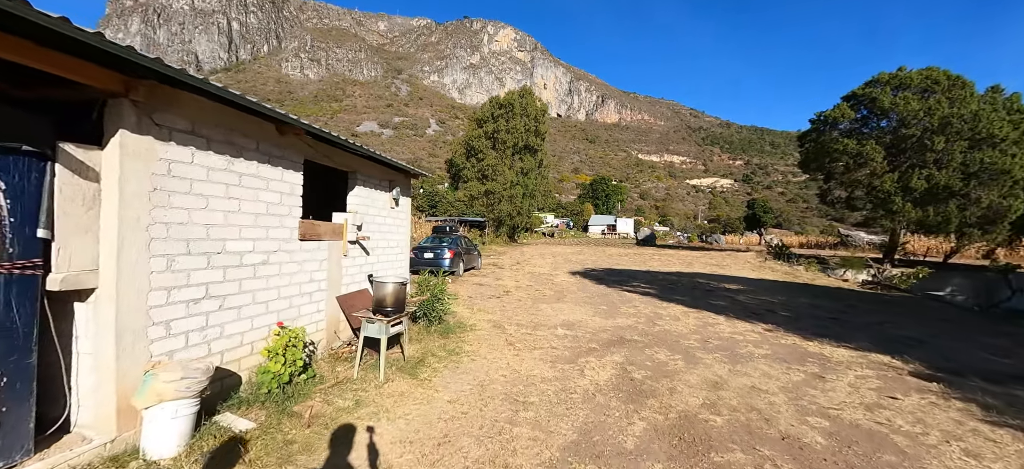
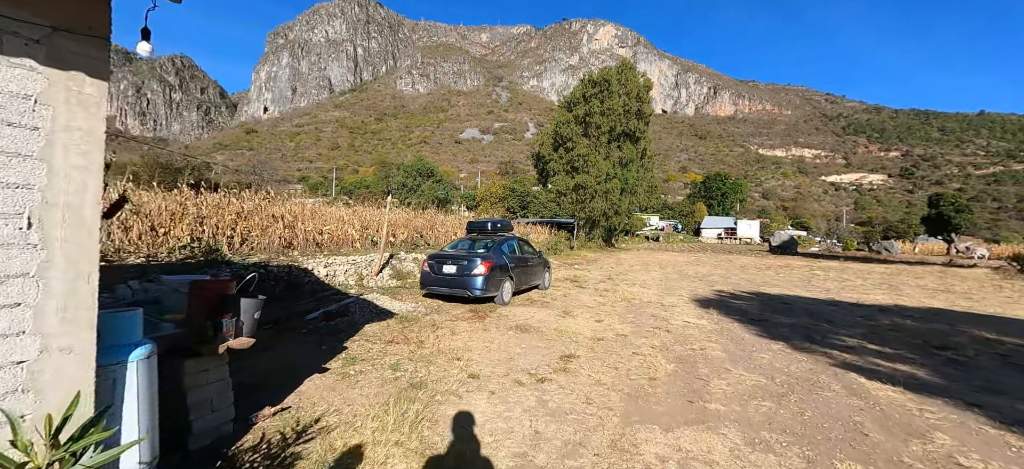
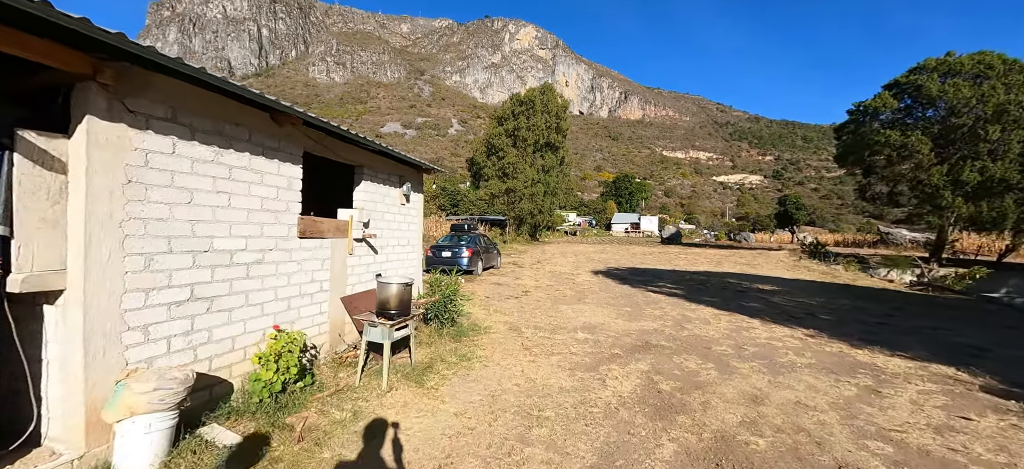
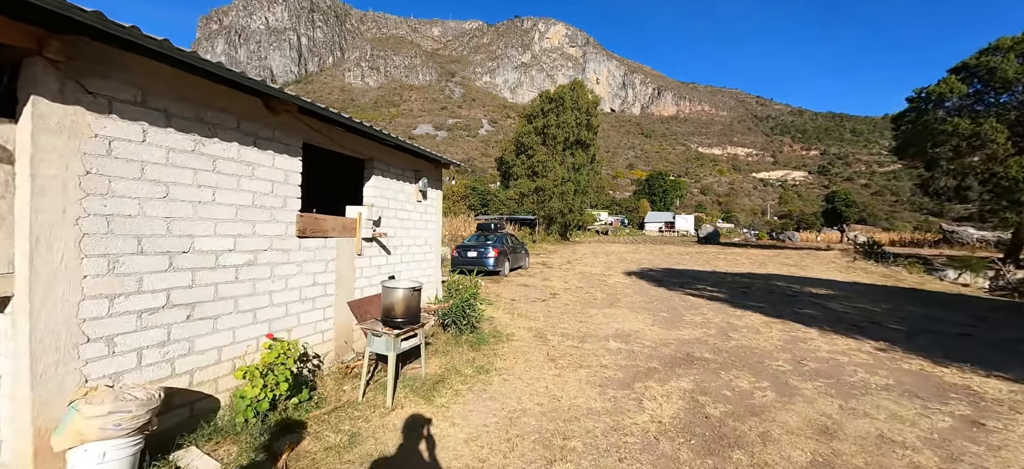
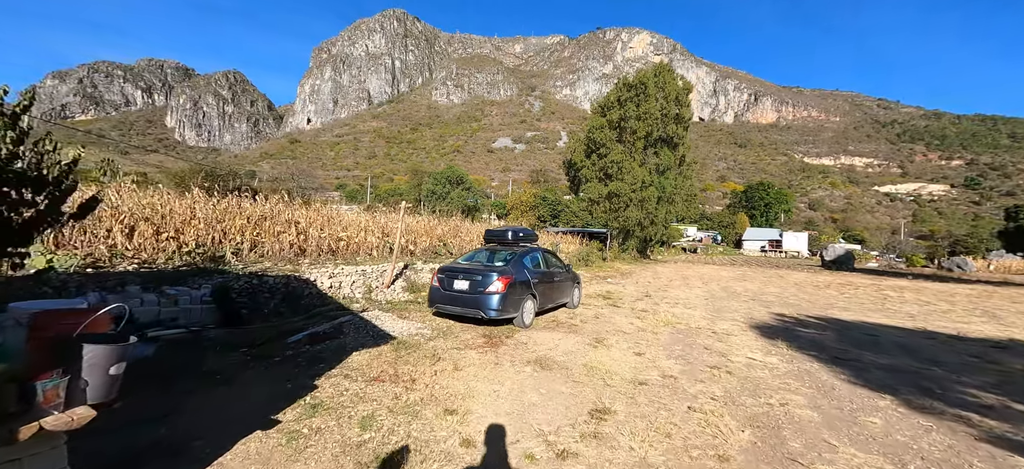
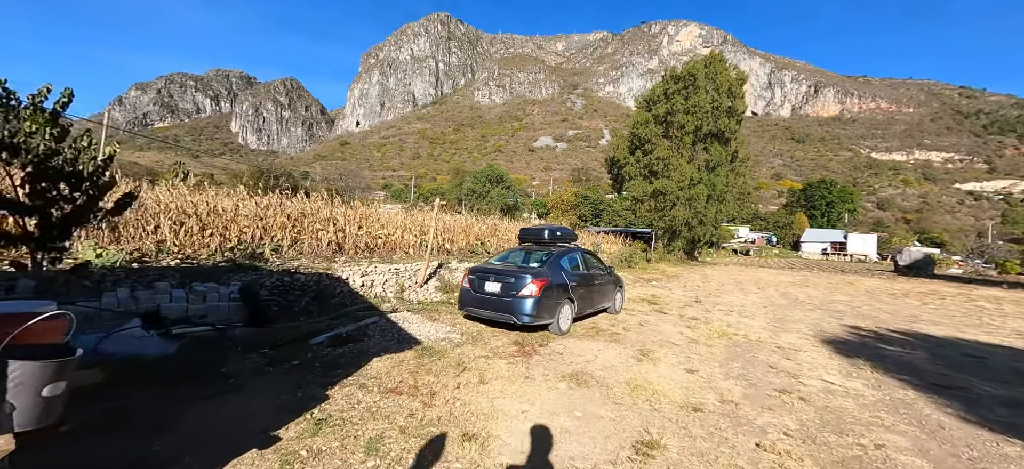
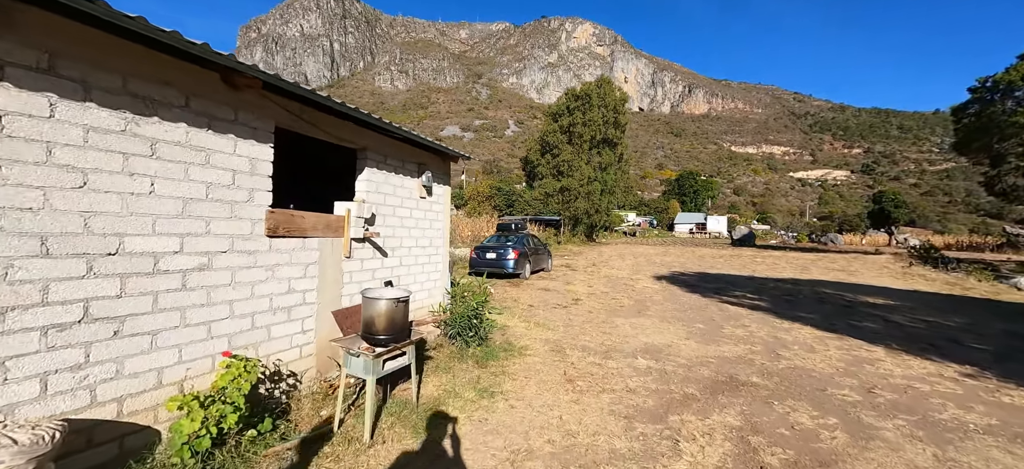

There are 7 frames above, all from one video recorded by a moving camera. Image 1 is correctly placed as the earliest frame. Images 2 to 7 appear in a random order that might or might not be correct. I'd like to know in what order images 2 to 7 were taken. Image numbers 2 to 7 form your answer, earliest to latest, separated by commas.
3, 4, 7, 2, 5, 6
